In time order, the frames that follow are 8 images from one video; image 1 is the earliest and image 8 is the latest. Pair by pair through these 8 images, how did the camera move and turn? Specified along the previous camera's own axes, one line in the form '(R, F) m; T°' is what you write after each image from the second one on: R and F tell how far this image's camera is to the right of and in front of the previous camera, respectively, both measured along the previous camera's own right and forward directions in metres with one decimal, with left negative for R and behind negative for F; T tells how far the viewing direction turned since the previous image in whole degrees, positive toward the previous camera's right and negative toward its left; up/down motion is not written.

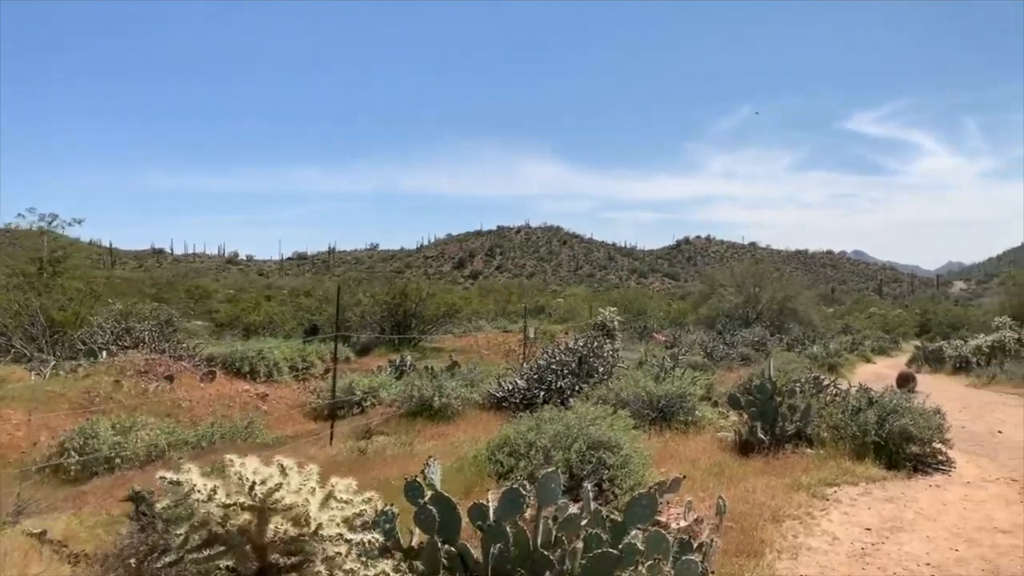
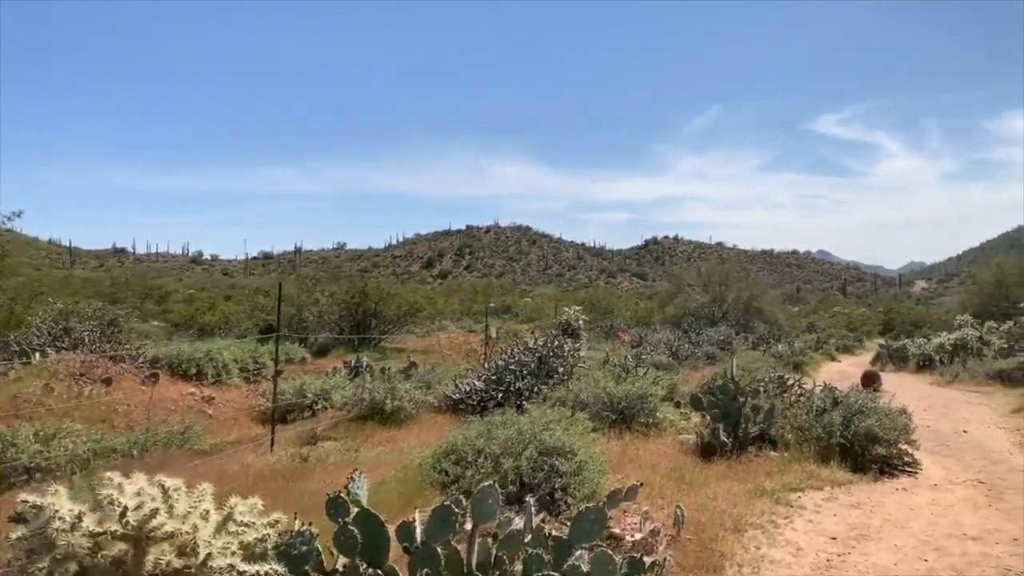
(+0.2, +0.5) m; +2°
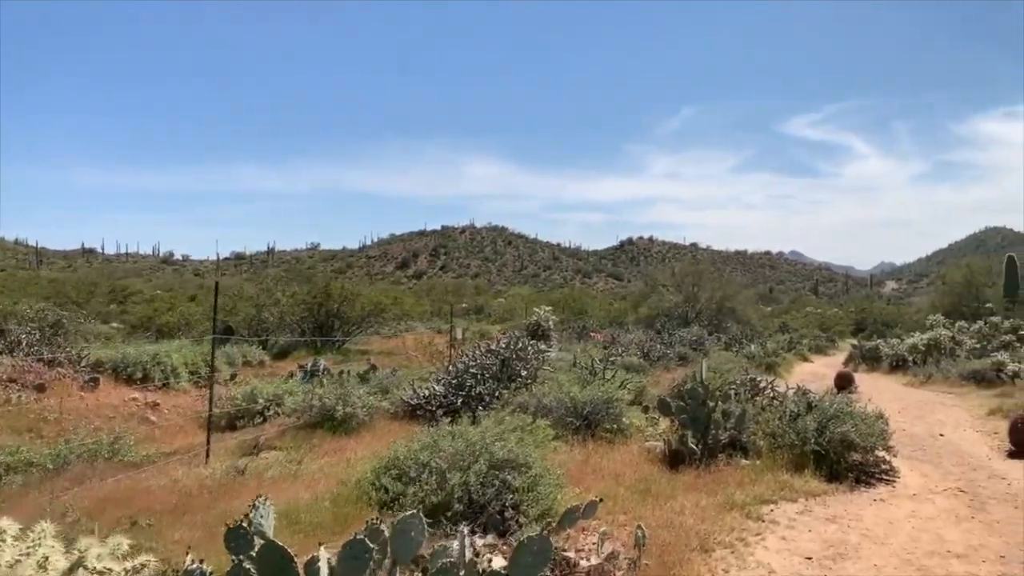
(+0.2, +0.6) m; +2°
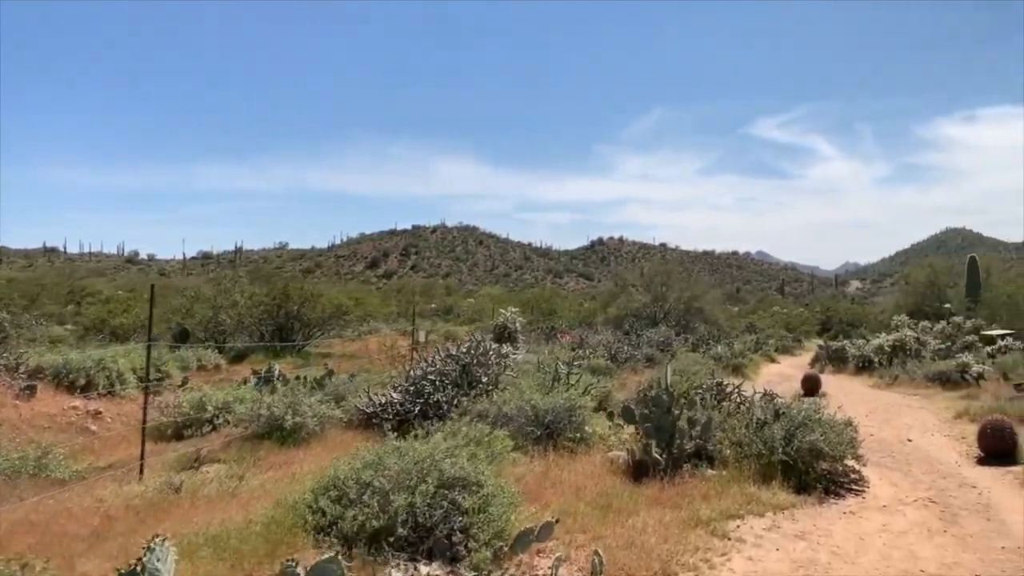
(+0.2, +0.4) m; +2°
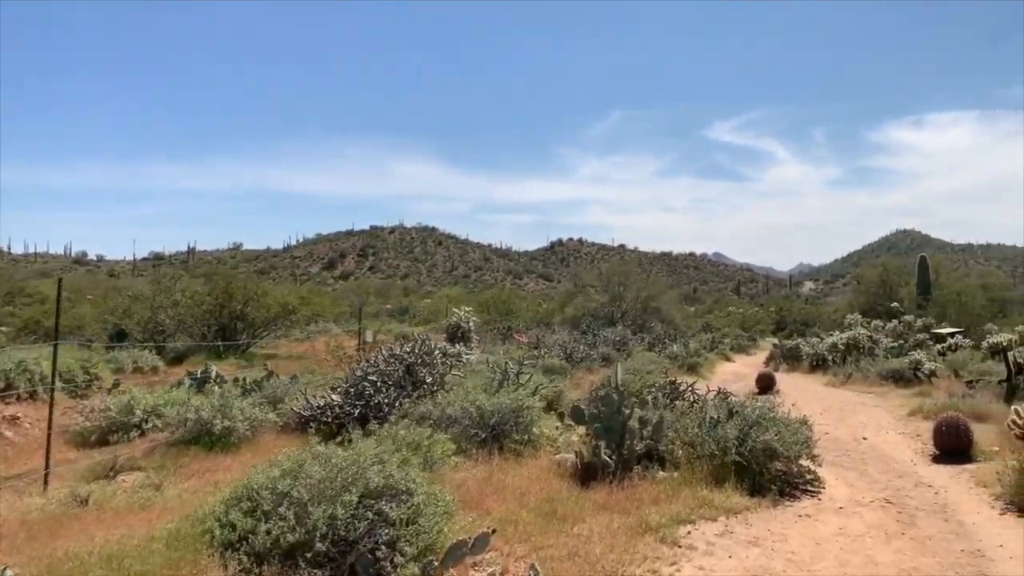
(+0.2, +0.5) m; +3°
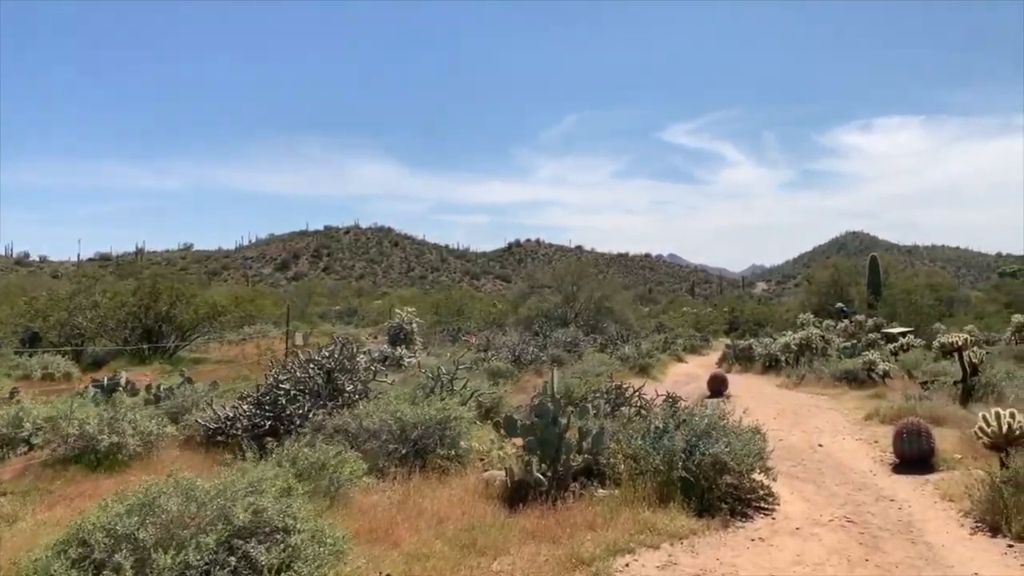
(+0.3, +0.9) m; +3°
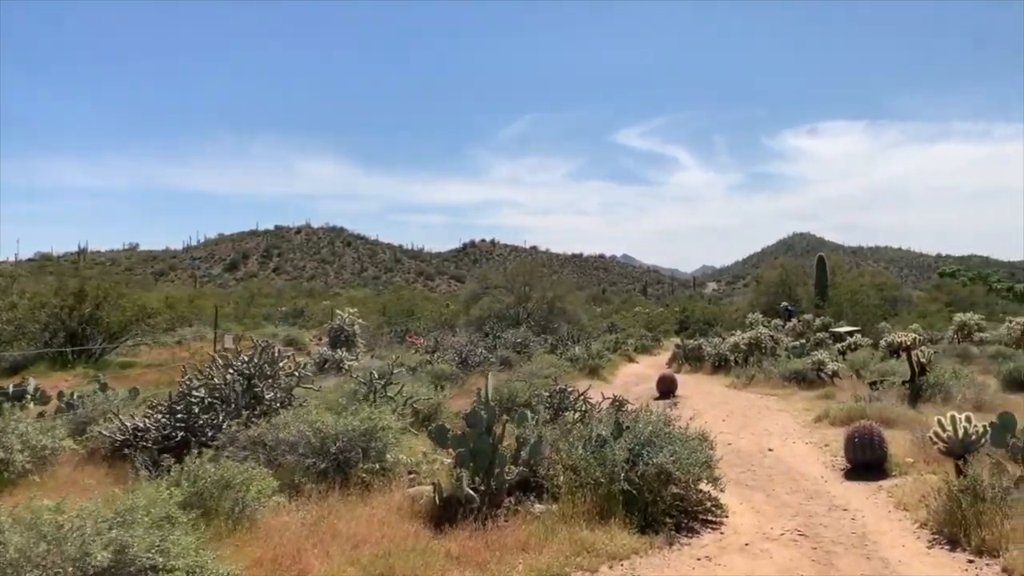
(+0.2, +0.6) m; +3°
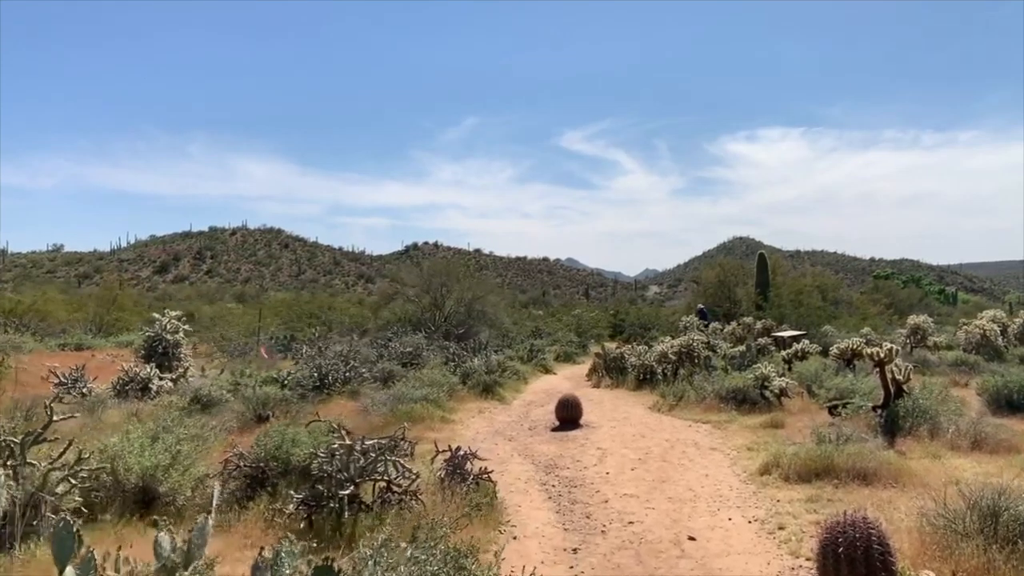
(+1.5, +4.1) m; +4°
